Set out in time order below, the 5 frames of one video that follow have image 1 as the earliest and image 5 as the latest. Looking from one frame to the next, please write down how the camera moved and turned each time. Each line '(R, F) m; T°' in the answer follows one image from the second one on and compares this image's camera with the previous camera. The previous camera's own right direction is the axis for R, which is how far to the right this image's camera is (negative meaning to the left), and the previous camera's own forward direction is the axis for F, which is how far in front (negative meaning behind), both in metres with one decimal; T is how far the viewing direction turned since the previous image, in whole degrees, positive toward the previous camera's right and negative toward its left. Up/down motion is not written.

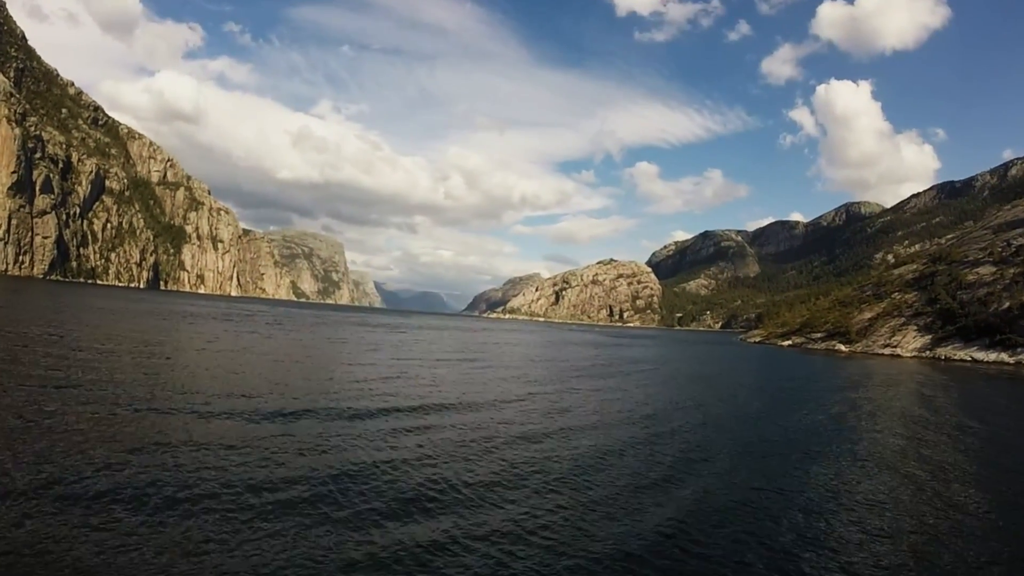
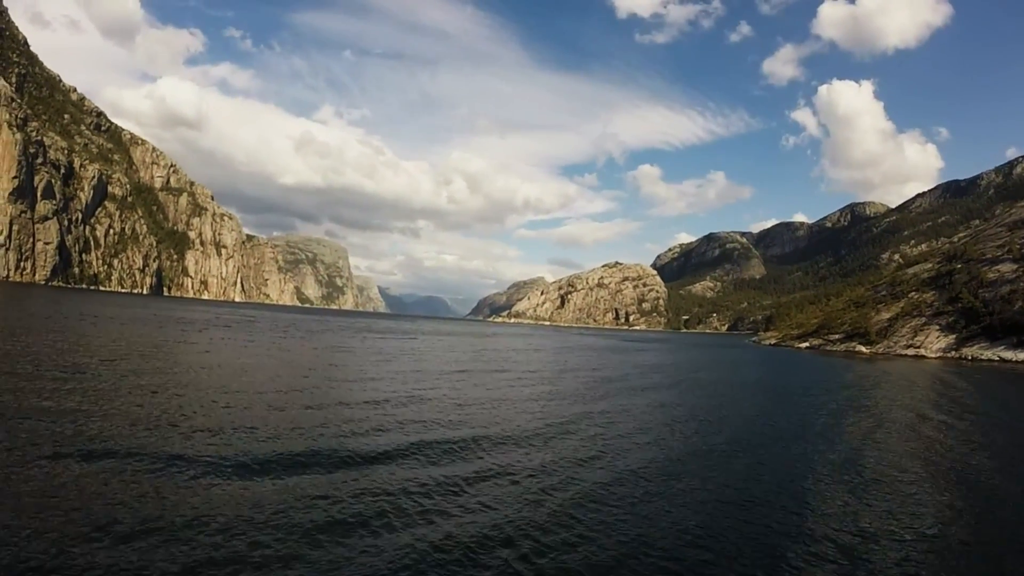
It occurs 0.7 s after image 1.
(-1.2, +3.2) m; 0°
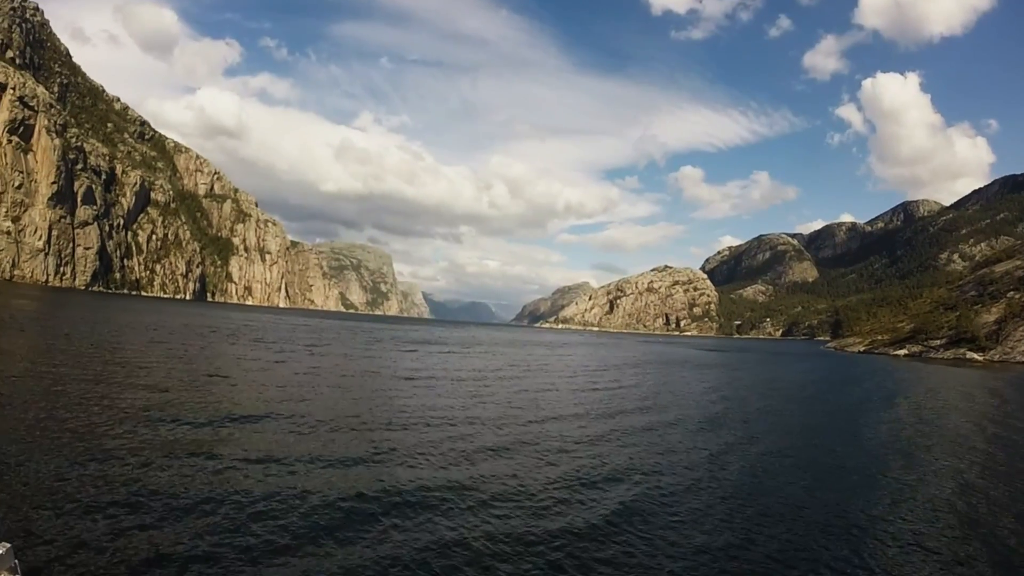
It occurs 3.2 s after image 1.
(-3.2, +9.5) m; -4°
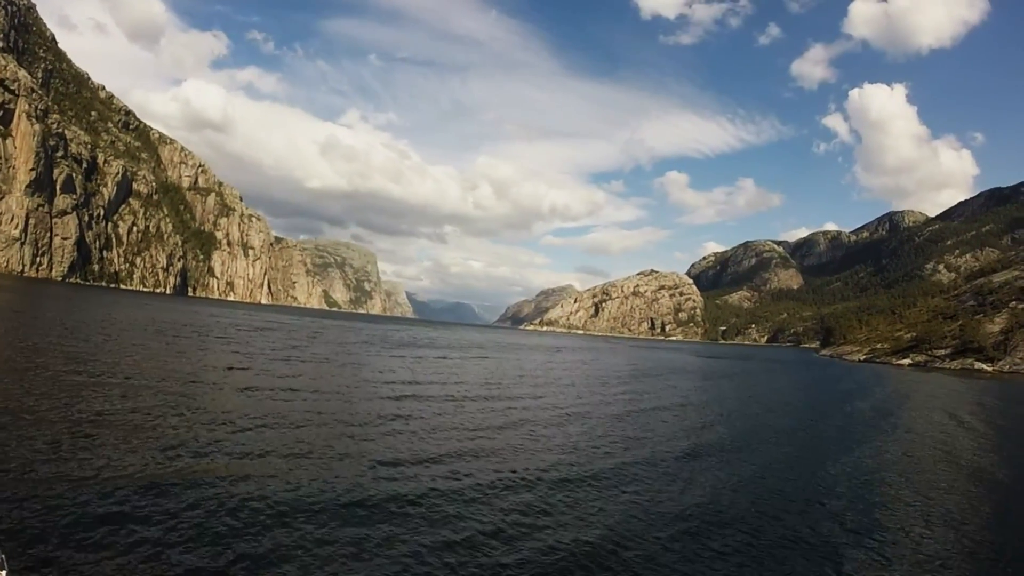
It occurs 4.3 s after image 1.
(-4.4, +3.9) m; +2°
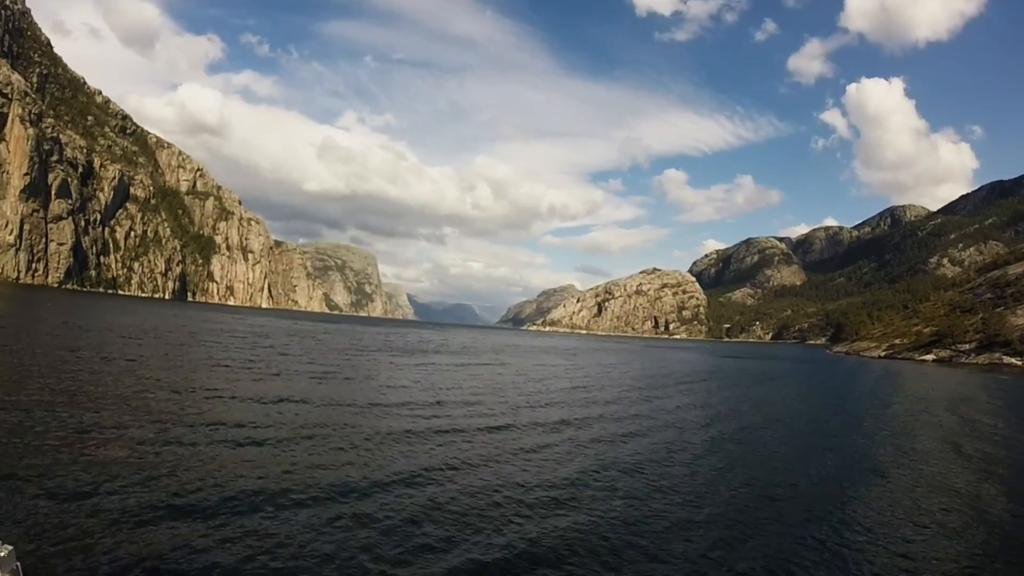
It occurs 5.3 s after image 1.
(-2.6, +3.3) m; 0°
